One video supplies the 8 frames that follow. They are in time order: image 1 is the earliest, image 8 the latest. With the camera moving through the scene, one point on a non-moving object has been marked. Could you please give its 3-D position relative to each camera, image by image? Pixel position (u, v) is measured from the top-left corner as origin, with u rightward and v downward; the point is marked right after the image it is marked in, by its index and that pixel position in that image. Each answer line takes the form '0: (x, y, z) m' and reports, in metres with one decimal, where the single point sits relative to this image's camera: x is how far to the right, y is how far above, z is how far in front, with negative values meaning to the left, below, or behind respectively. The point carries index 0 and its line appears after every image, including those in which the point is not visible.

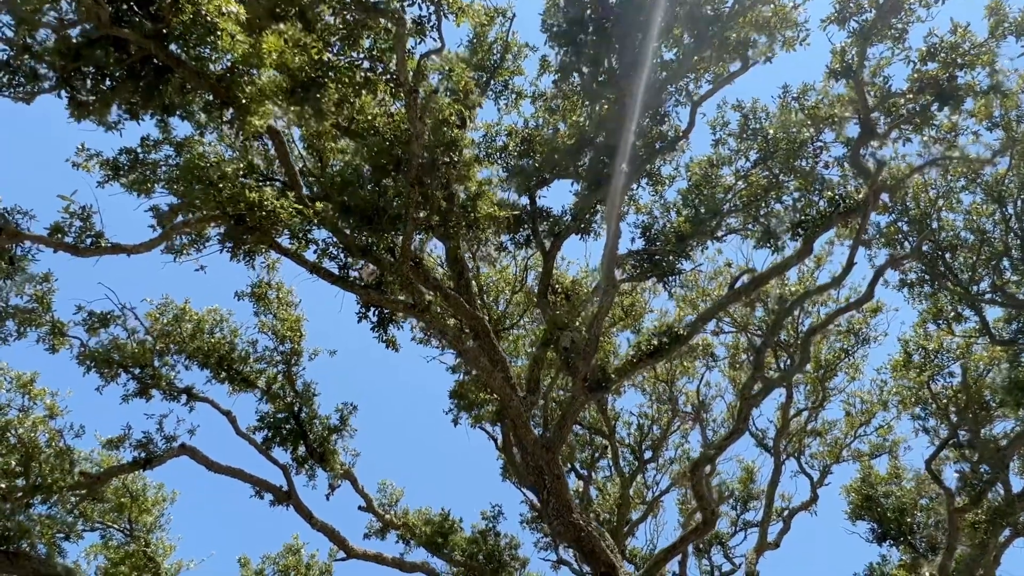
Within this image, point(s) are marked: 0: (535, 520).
0: (+0.4, -4.4, +12.7) m
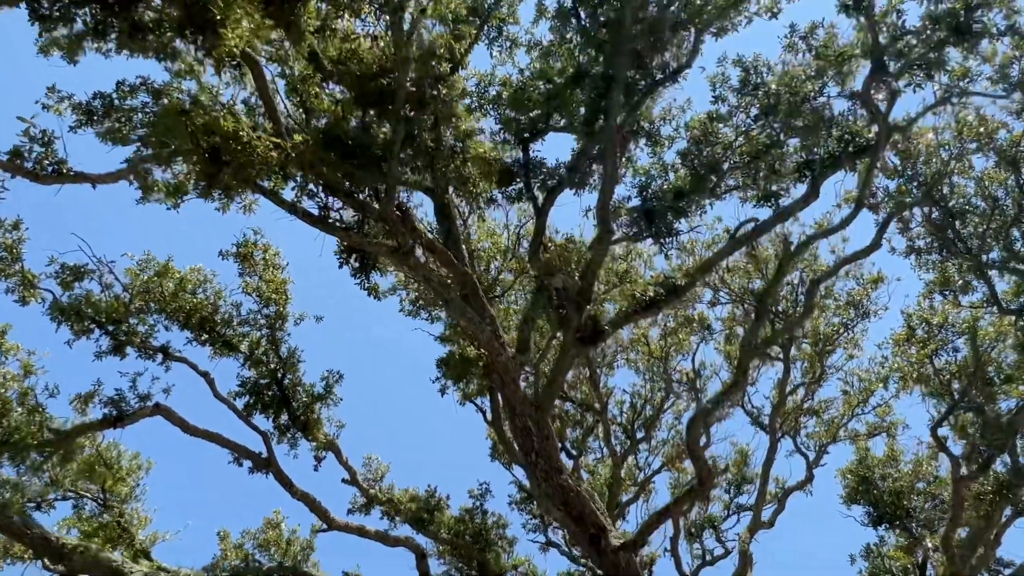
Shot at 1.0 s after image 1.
0: (+0.2, -4.0, +12.4) m
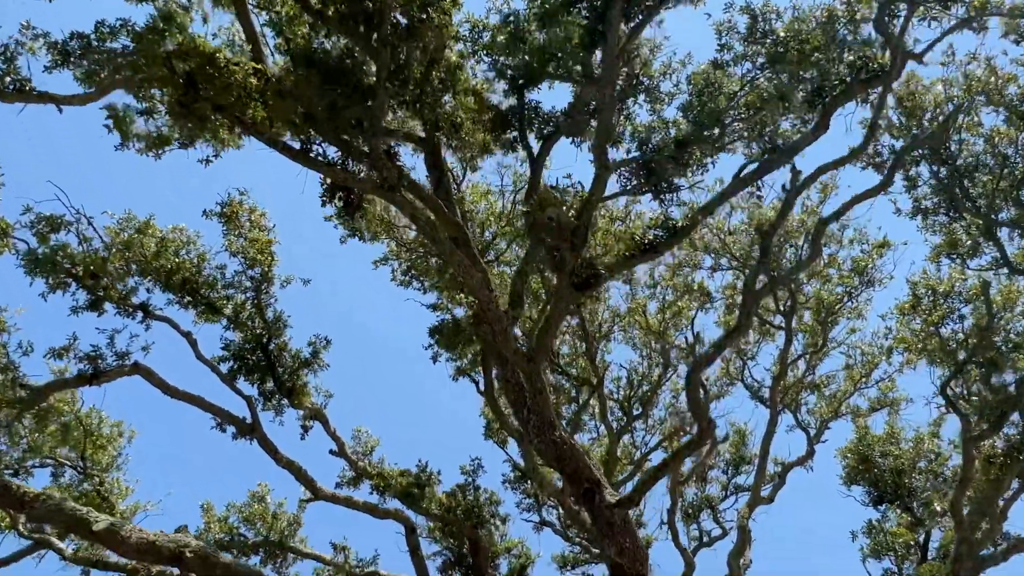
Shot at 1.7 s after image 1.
0: (+0.1, -3.5, +12.2) m
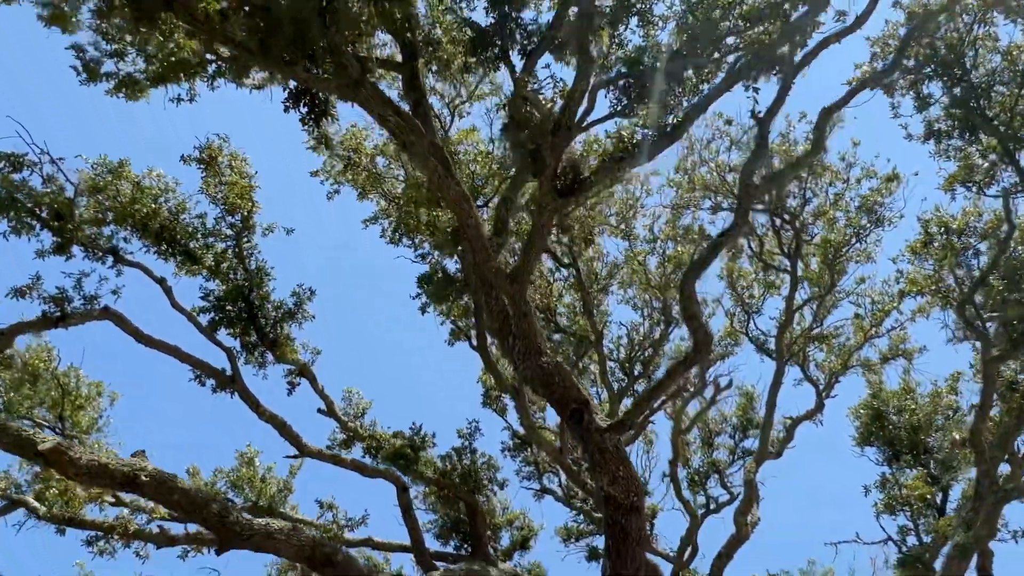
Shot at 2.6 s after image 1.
0: (+0.1, -2.8, +11.8) m
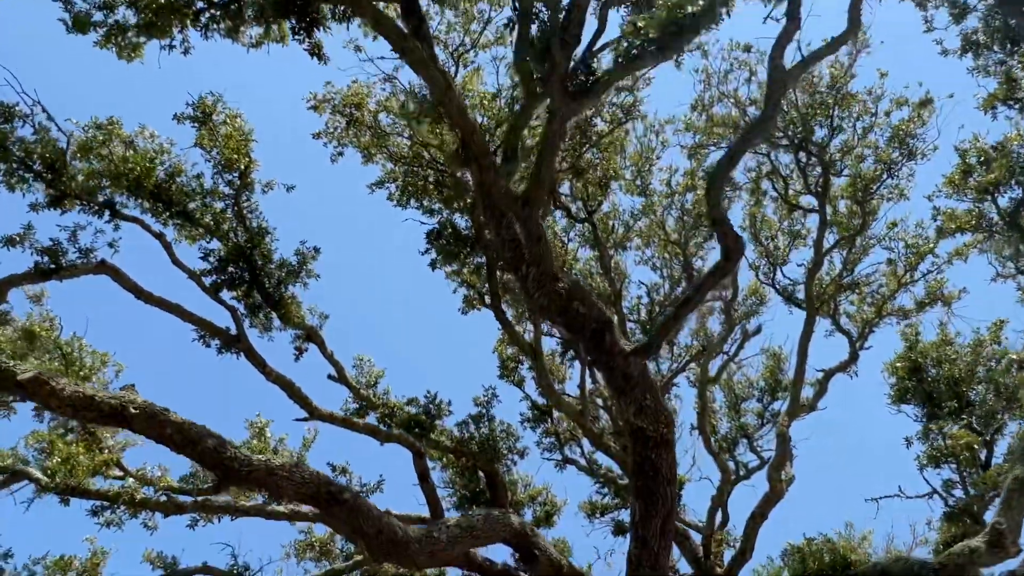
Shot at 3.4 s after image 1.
0: (+0.4, -2.3, +11.4) m
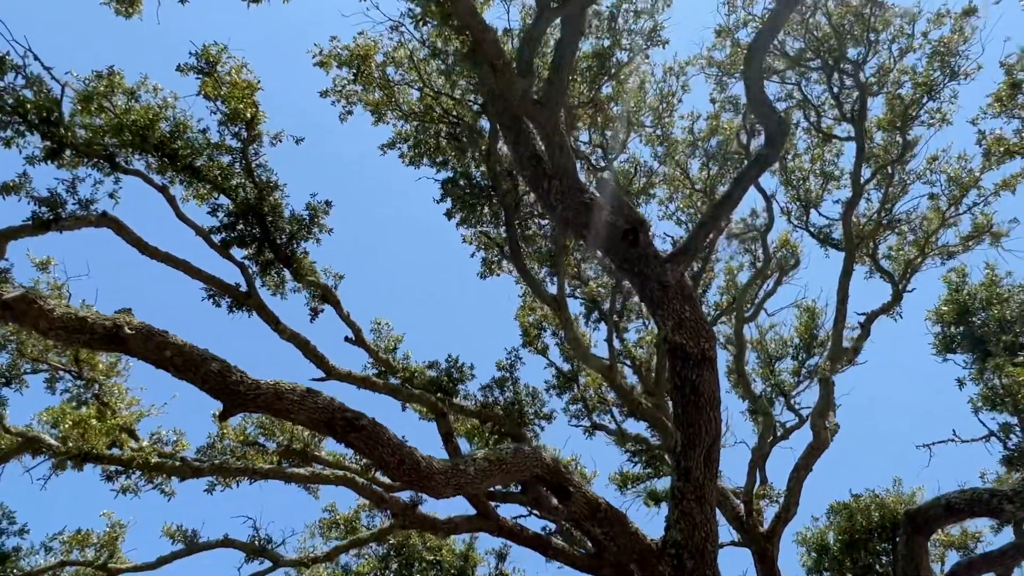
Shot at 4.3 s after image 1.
0: (+0.8, -1.6, +11.0) m
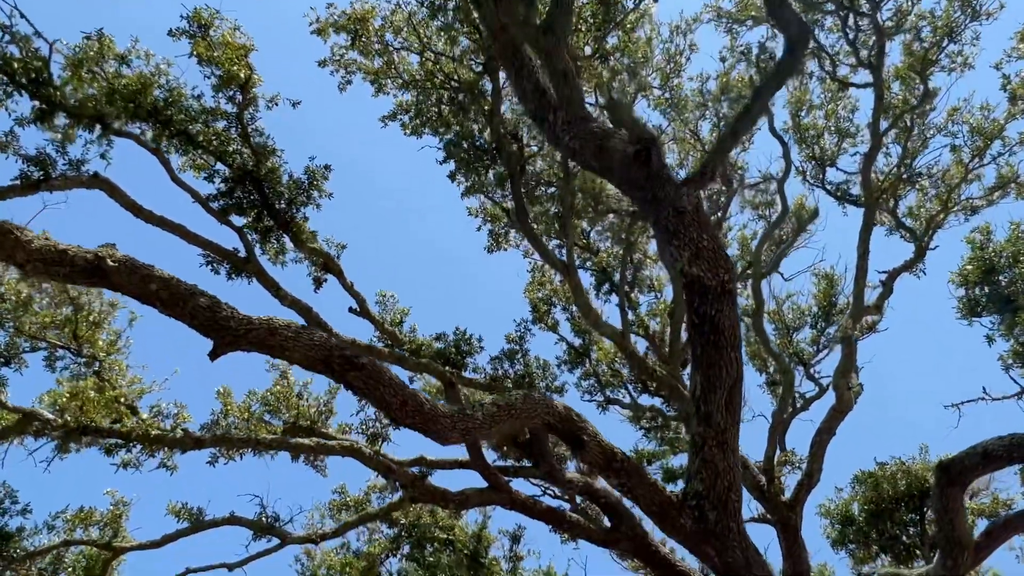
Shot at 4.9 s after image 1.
0: (+1.0, -1.2, +10.8) m
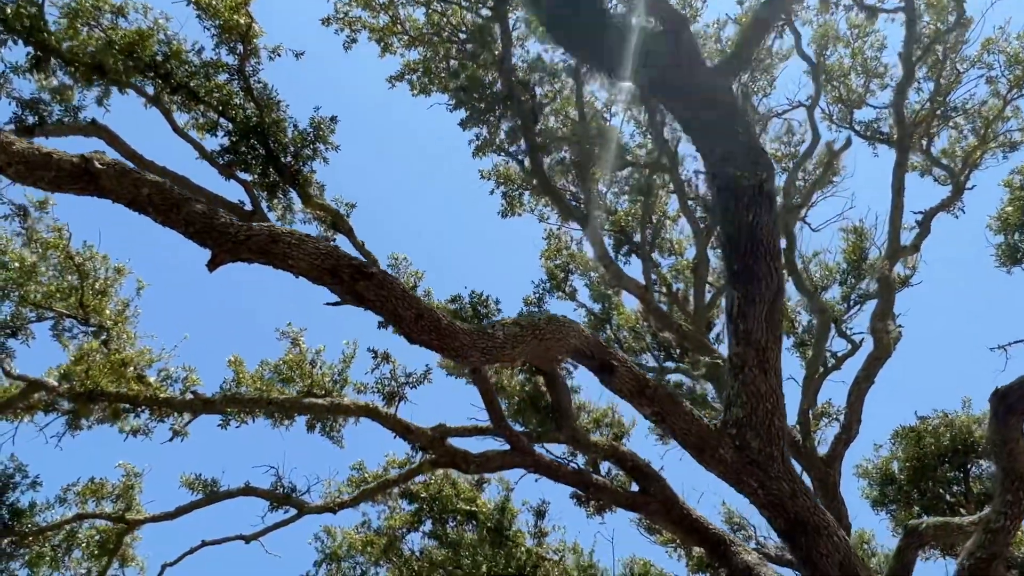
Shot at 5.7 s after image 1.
0: (+1.3, -0.6, +10.4) m
